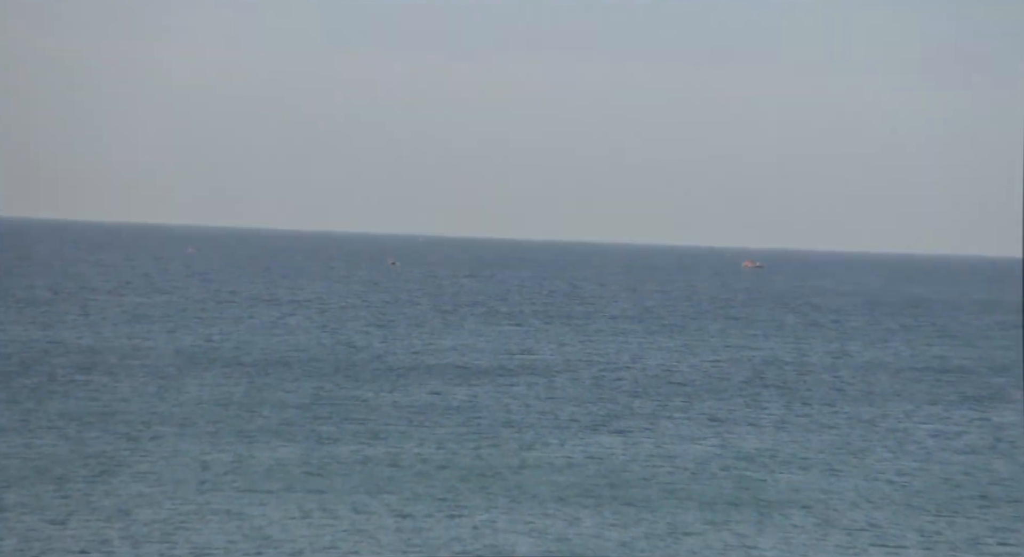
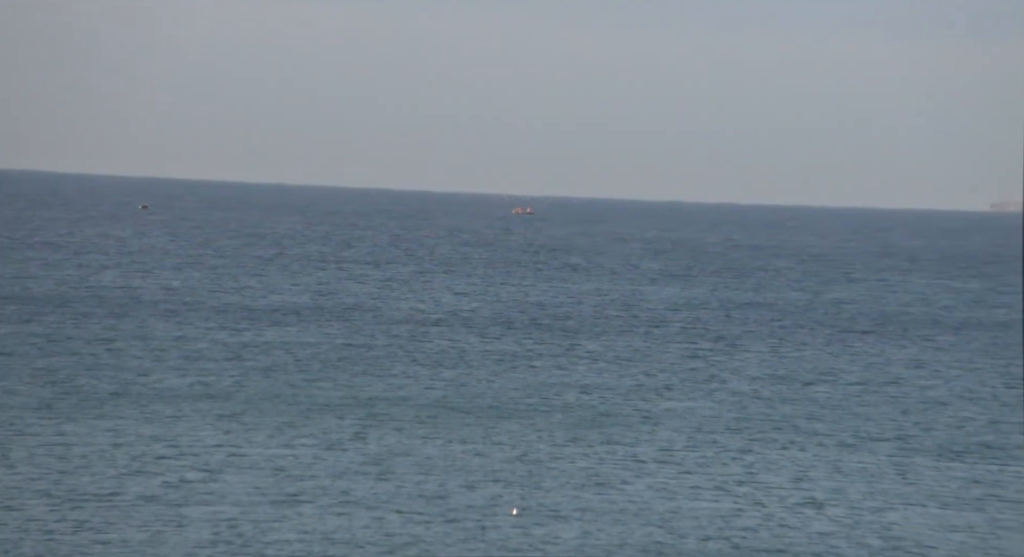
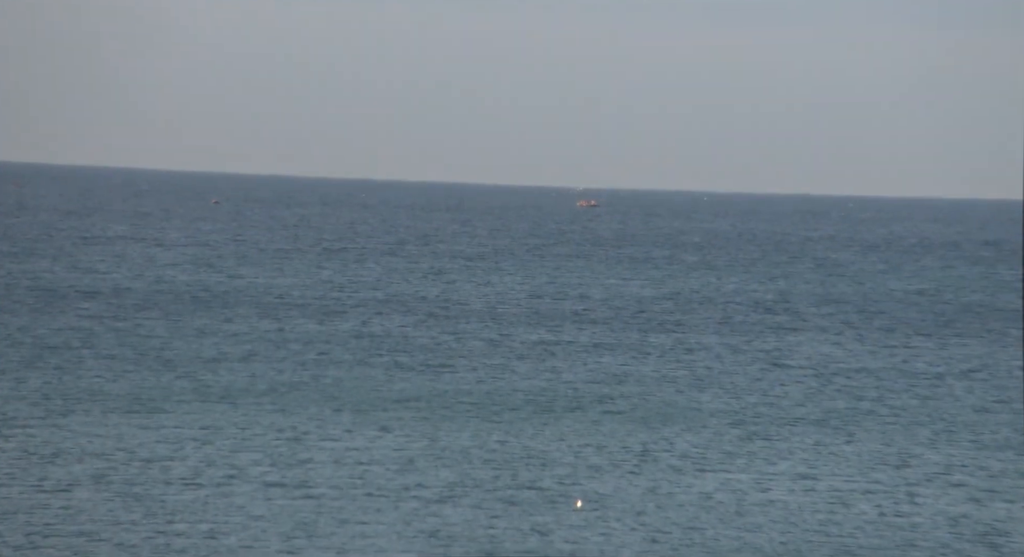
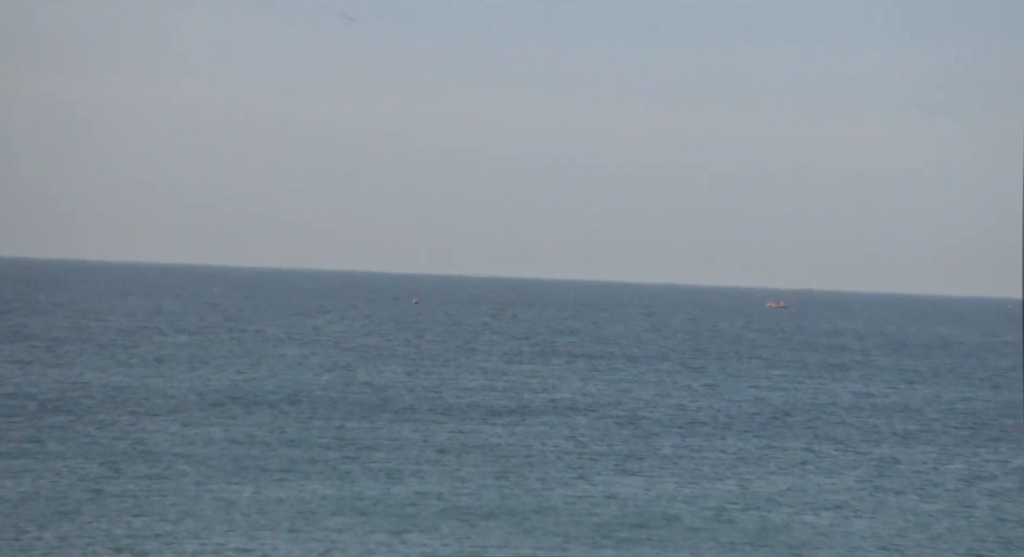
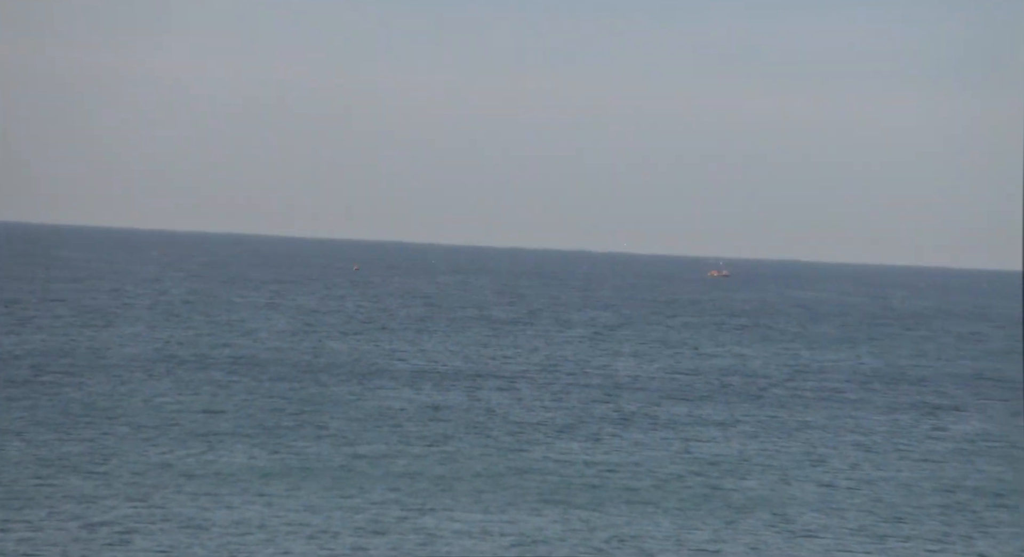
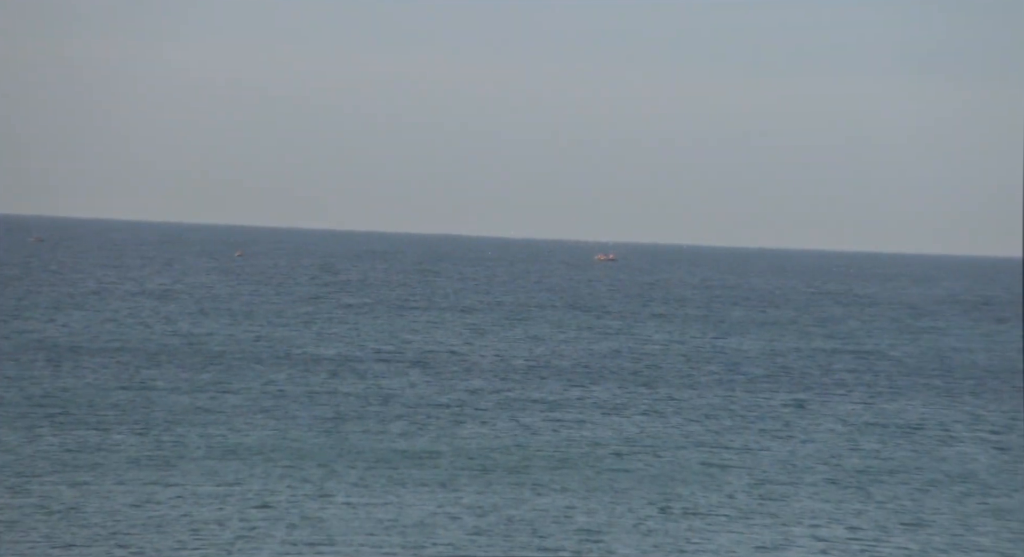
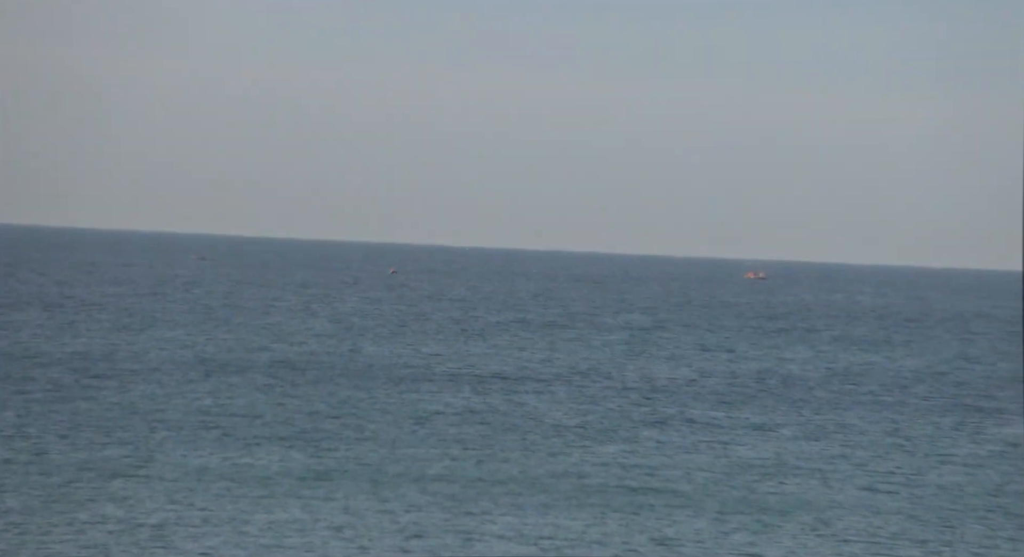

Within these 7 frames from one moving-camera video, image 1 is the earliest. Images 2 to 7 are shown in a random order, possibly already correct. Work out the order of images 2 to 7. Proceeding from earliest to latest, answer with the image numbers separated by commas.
4, 7, 5, 6, 3, 2
